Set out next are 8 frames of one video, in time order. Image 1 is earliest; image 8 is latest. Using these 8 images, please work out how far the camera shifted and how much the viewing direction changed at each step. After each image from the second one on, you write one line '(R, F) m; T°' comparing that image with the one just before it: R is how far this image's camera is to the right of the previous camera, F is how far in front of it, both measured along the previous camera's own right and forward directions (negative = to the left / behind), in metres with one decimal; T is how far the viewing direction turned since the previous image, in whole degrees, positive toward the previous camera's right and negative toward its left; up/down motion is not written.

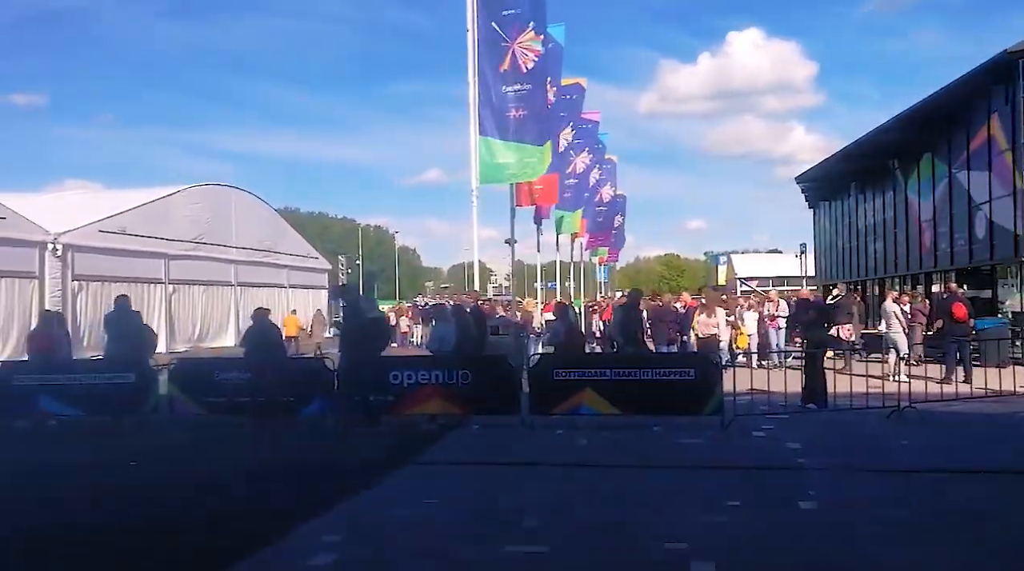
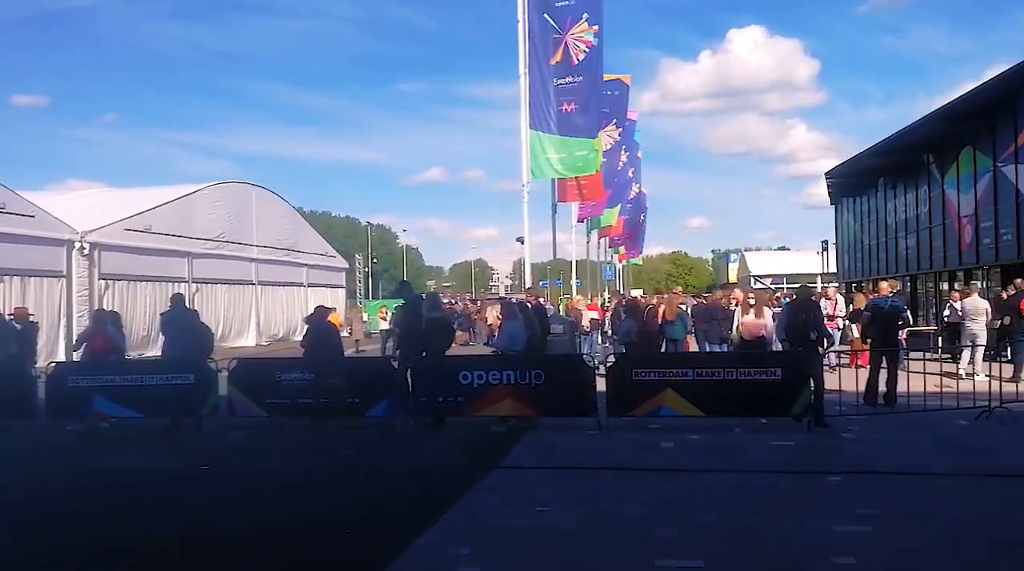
(-0.8, +0.4) m; 0°
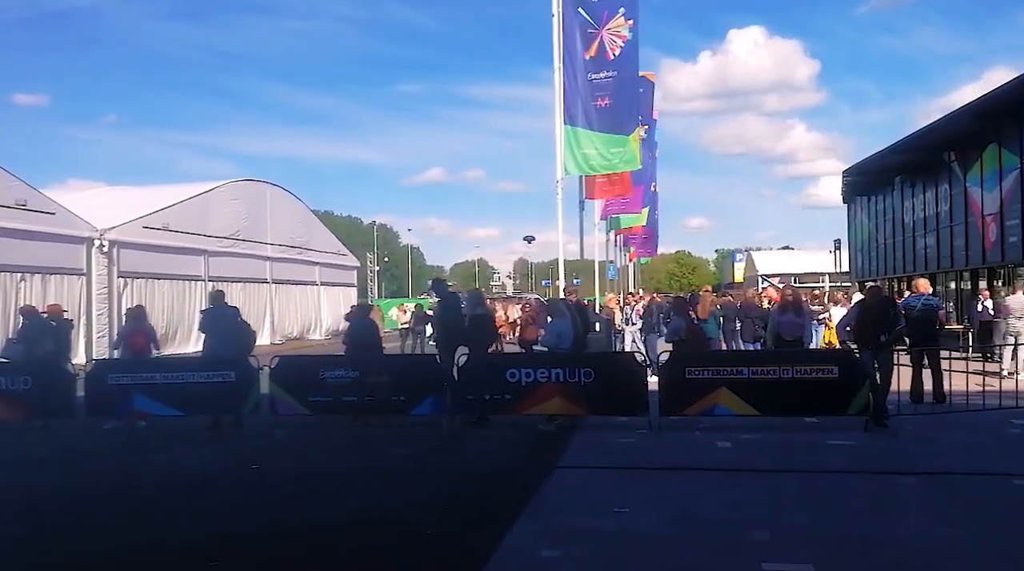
(-0.5, +0.2) m; 0°
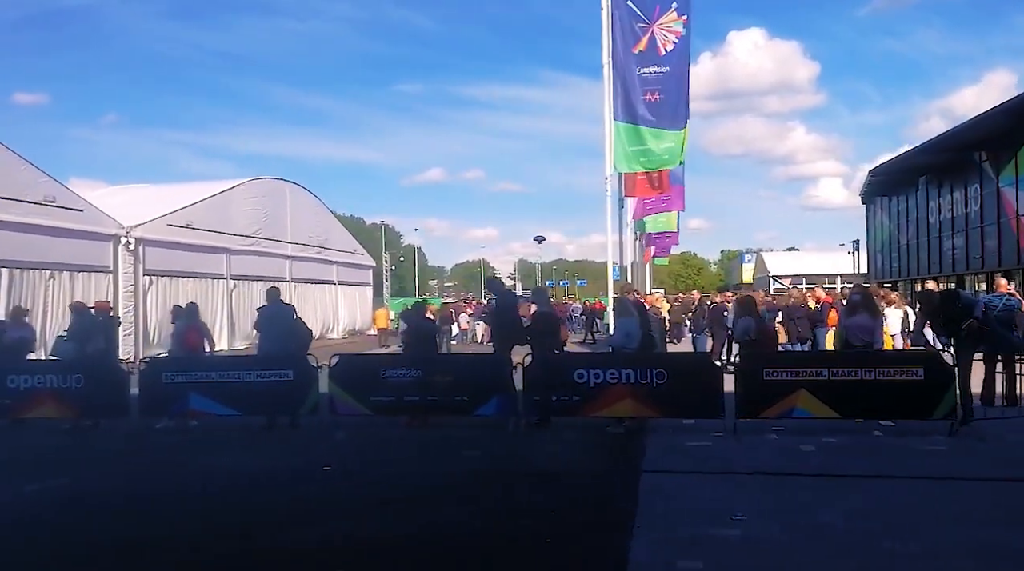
(-0.7, +0.3) m; 0°
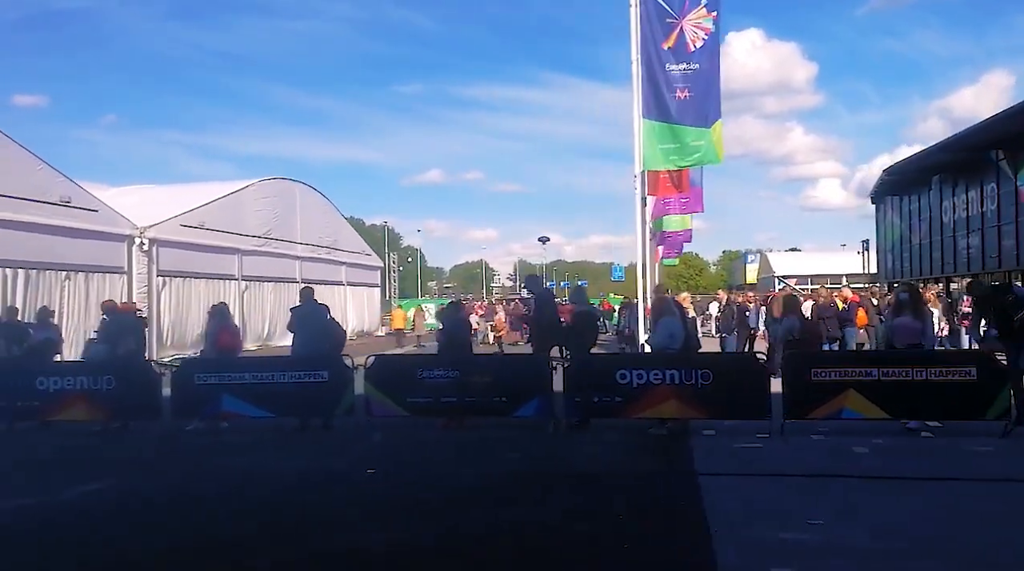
(-0.4, +0.2) m; 0°
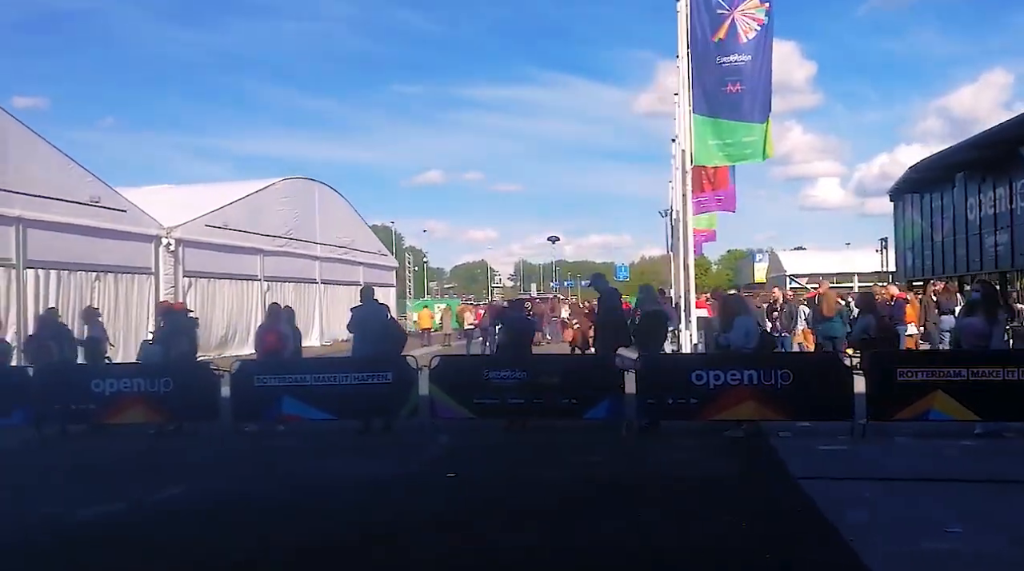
(-0.7, +0.3) m; 0°
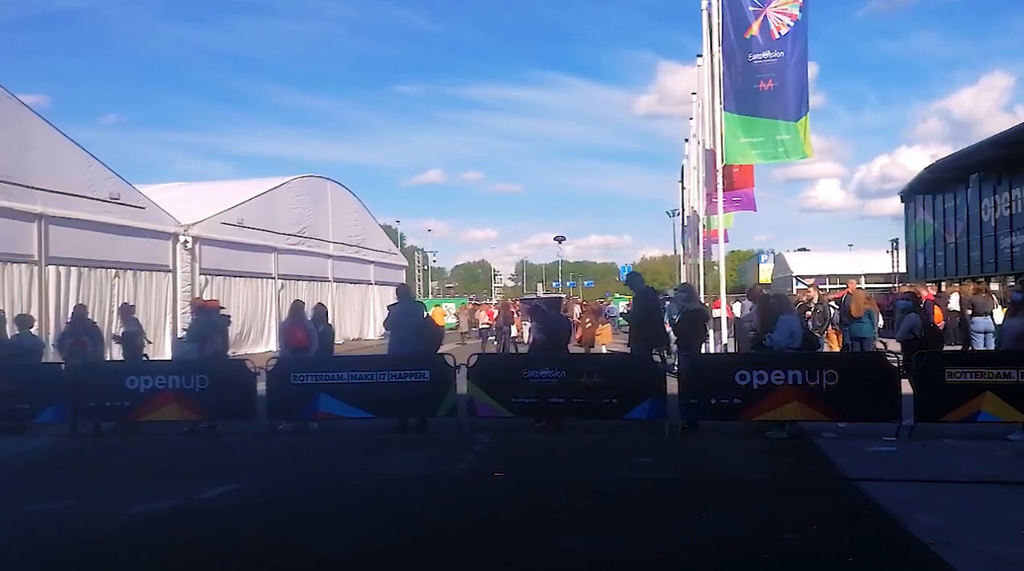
(-0.4, +0.1) m; 0°
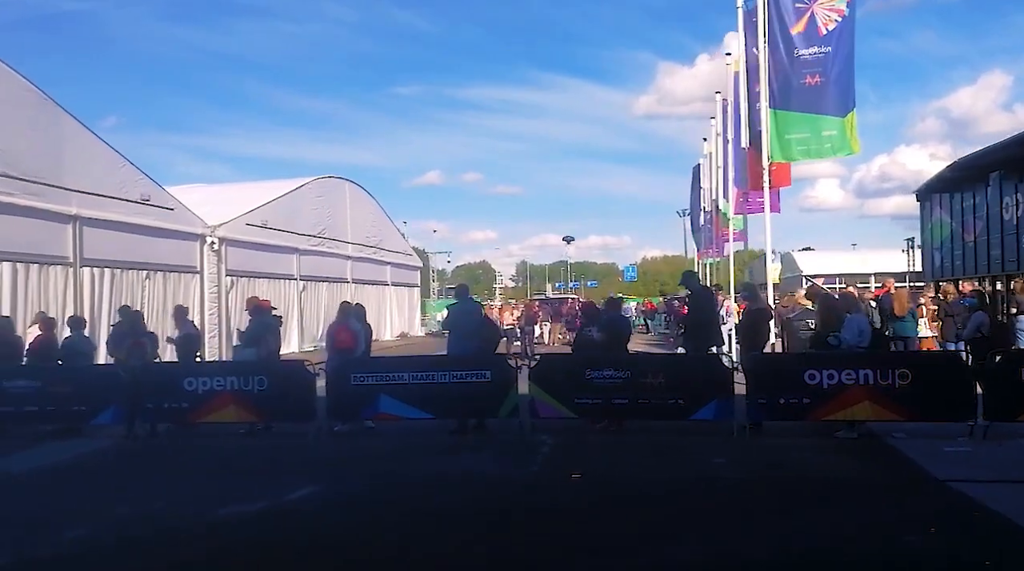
(-0.7, +0.1) m; 0°
